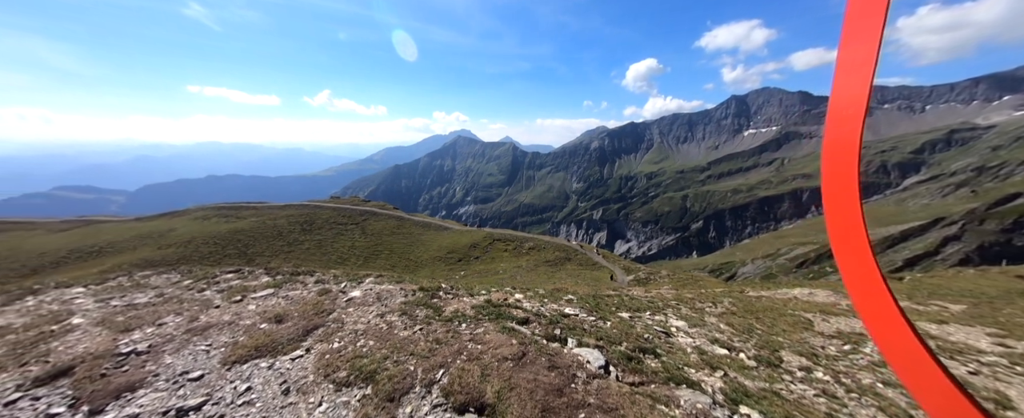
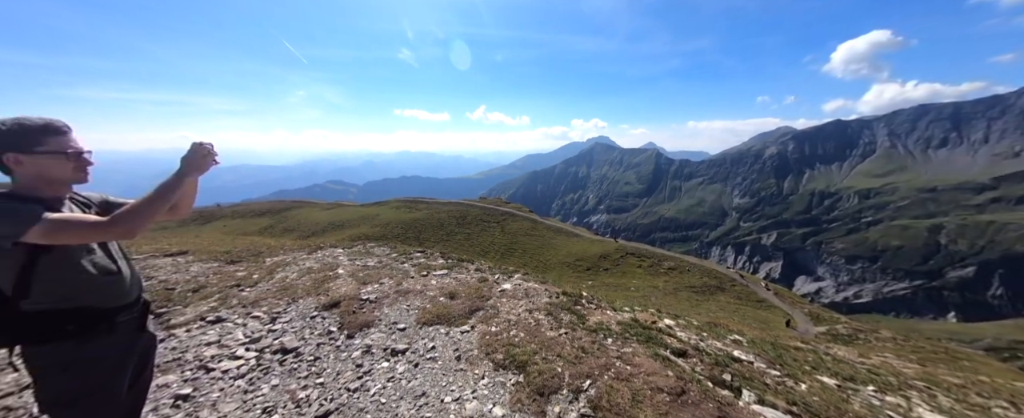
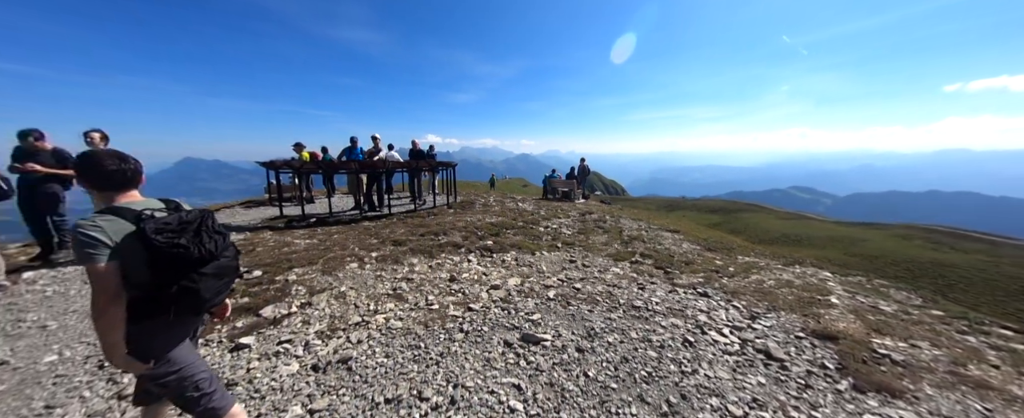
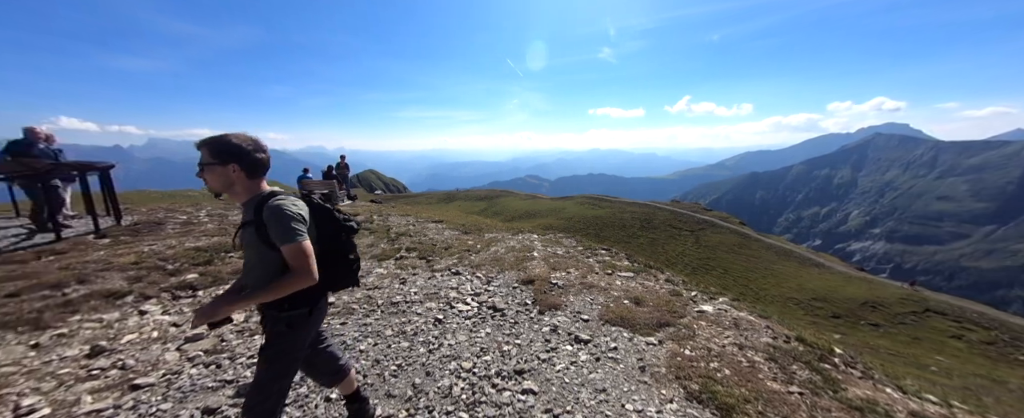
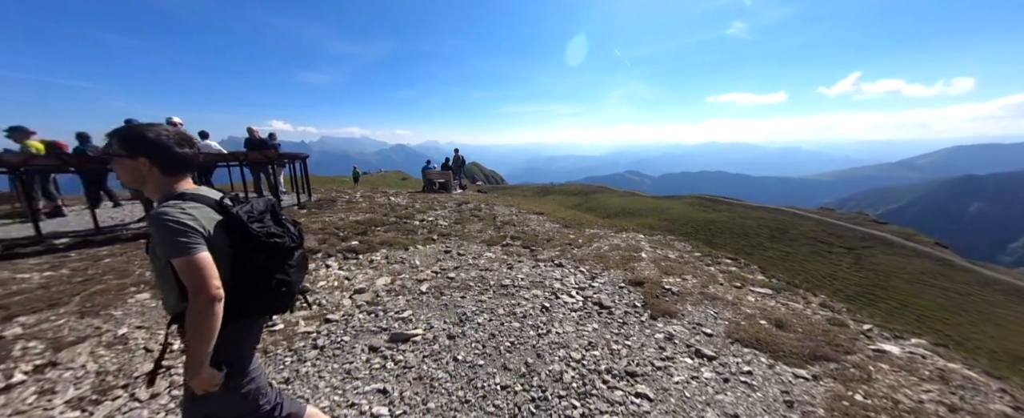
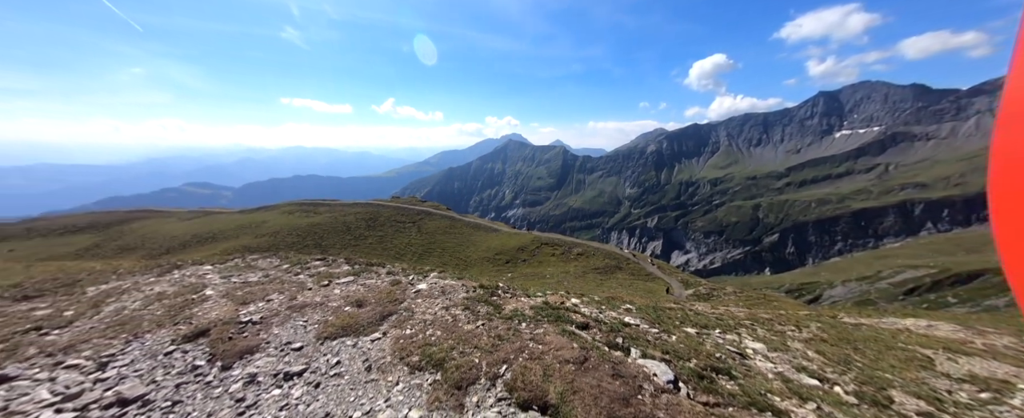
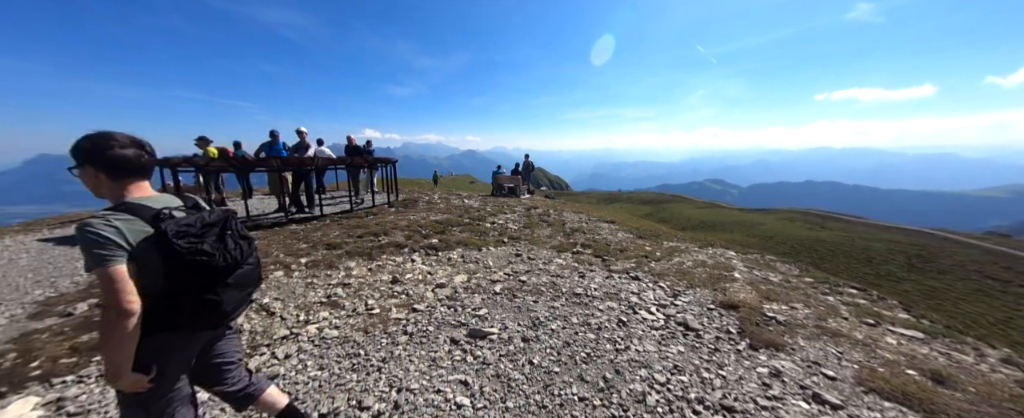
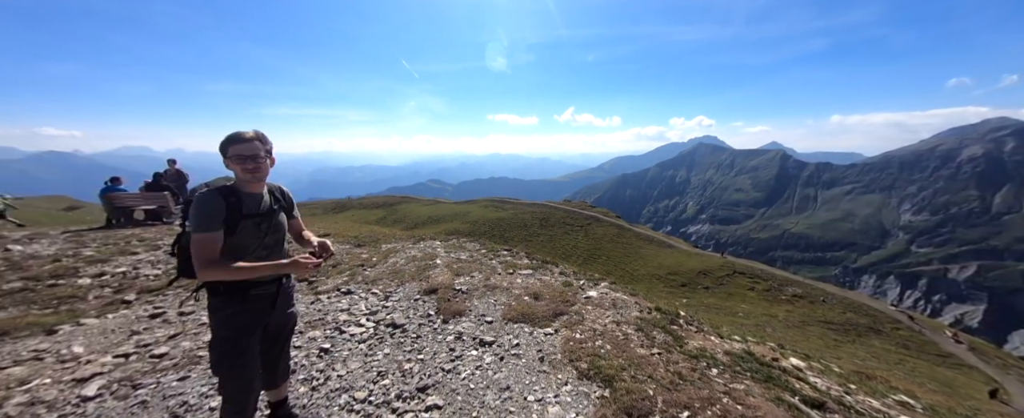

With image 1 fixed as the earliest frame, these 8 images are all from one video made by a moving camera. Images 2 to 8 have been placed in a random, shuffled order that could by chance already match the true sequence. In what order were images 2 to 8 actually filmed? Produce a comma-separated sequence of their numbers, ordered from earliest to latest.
6, 2, 8, 4, 5, 7, 3
